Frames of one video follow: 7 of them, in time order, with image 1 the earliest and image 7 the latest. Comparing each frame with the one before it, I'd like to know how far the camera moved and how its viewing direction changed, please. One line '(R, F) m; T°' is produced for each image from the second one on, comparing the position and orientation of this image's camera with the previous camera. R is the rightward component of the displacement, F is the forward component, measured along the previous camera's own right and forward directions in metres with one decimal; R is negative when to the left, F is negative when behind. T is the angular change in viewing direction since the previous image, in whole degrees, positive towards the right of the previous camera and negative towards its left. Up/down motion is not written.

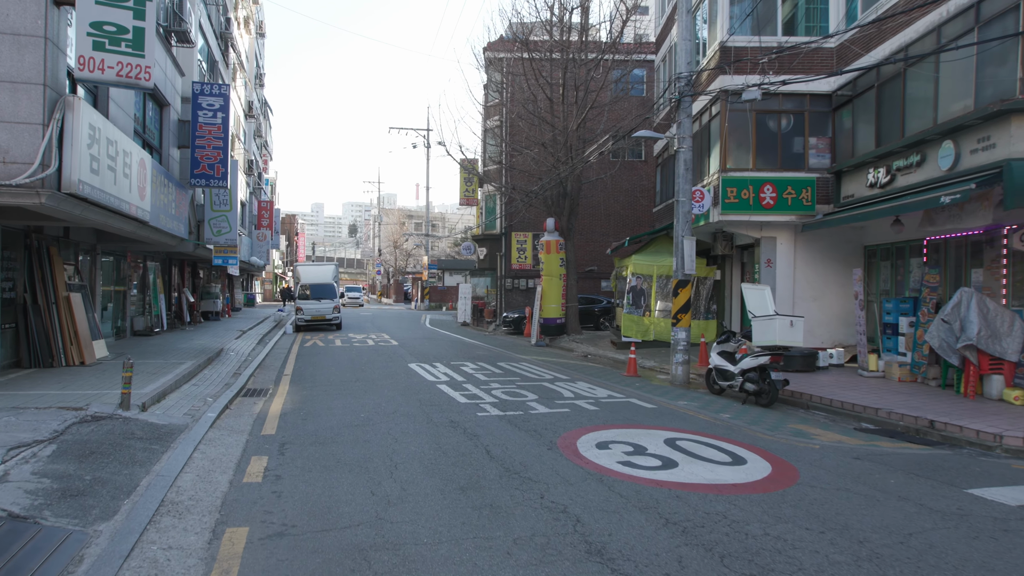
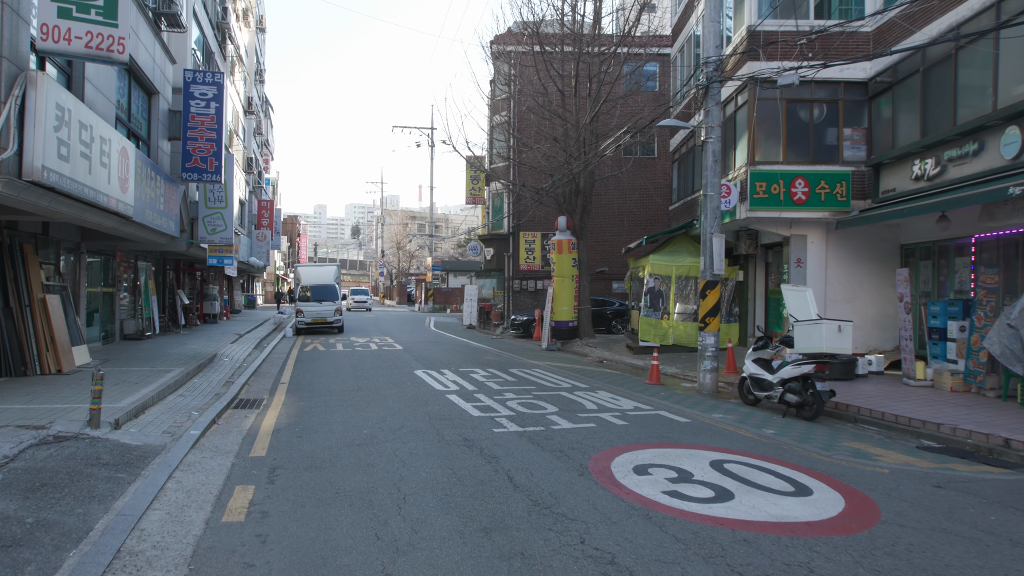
(-0.2, +1.0) m; 0°
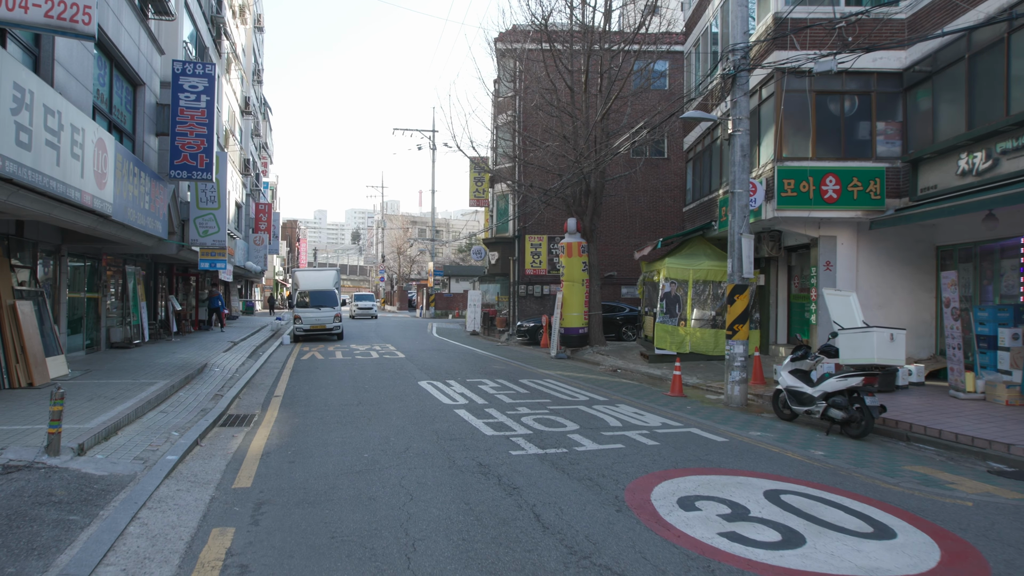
(-0.2, +0.9) m; 0°
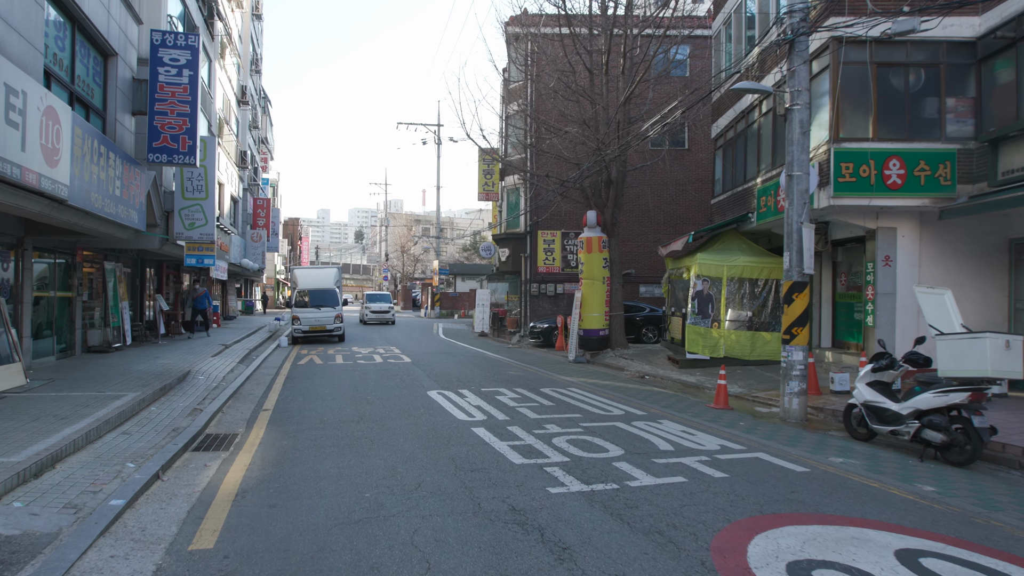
(-0.3, +1.5) m; 0°
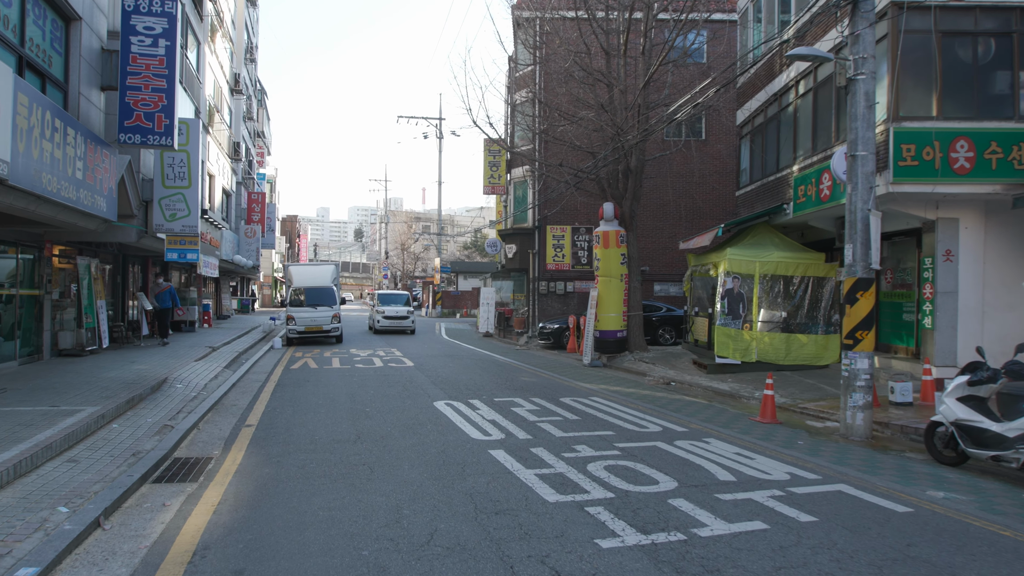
(-0.3, +1.3) m; 0°
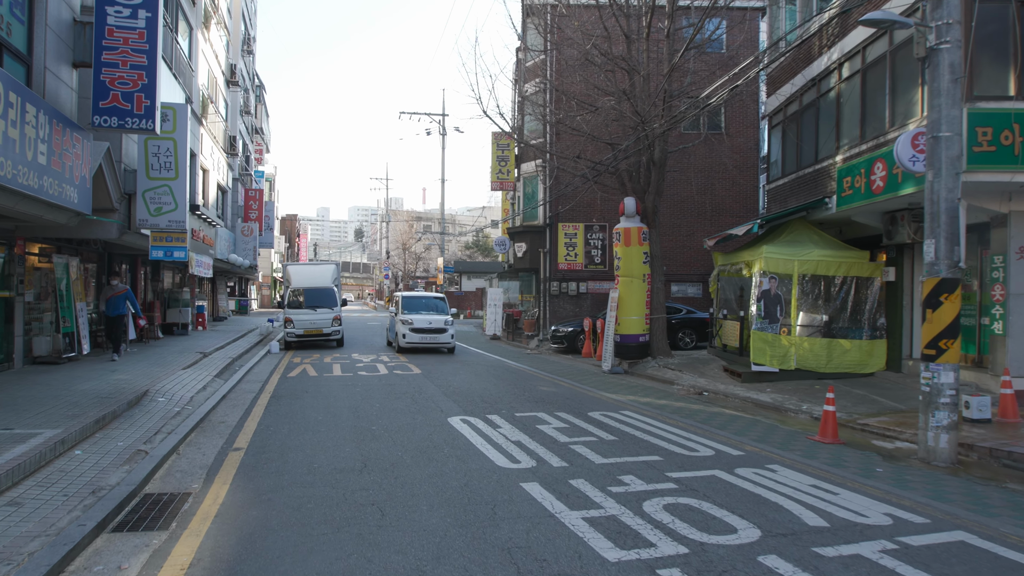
(-0.3, +1.2) m; 0°
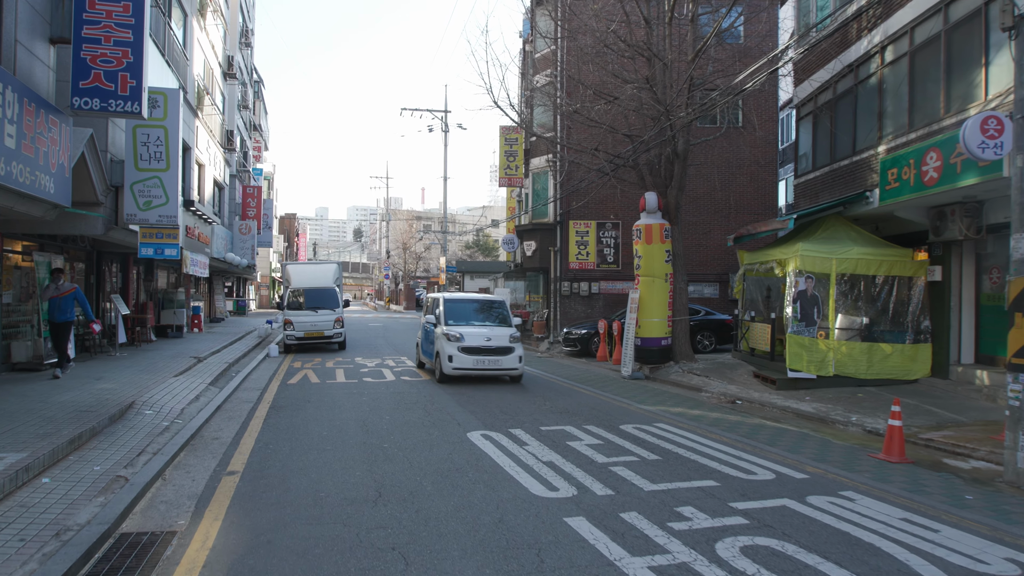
(-0.3, +0.9) m; 0°
